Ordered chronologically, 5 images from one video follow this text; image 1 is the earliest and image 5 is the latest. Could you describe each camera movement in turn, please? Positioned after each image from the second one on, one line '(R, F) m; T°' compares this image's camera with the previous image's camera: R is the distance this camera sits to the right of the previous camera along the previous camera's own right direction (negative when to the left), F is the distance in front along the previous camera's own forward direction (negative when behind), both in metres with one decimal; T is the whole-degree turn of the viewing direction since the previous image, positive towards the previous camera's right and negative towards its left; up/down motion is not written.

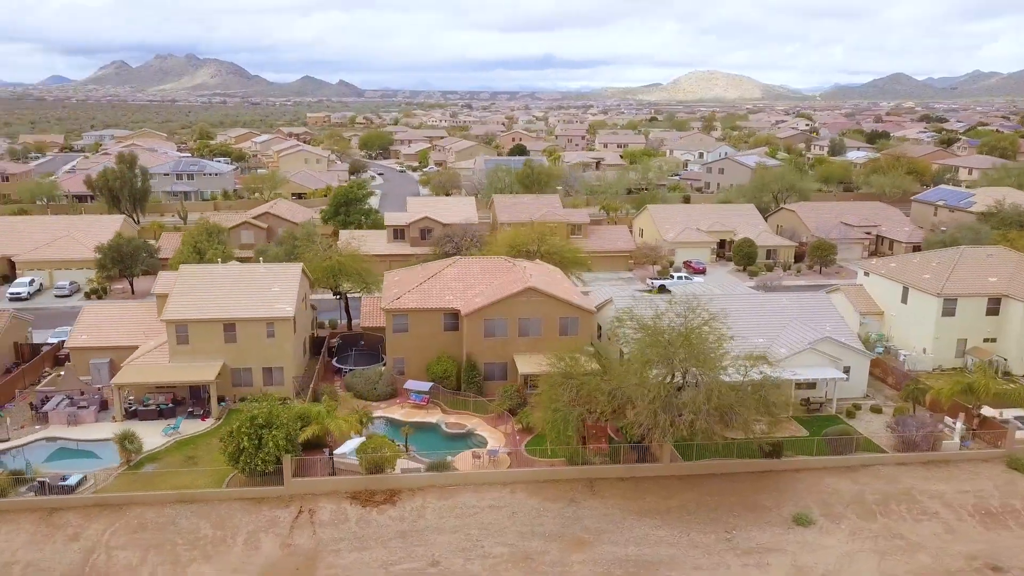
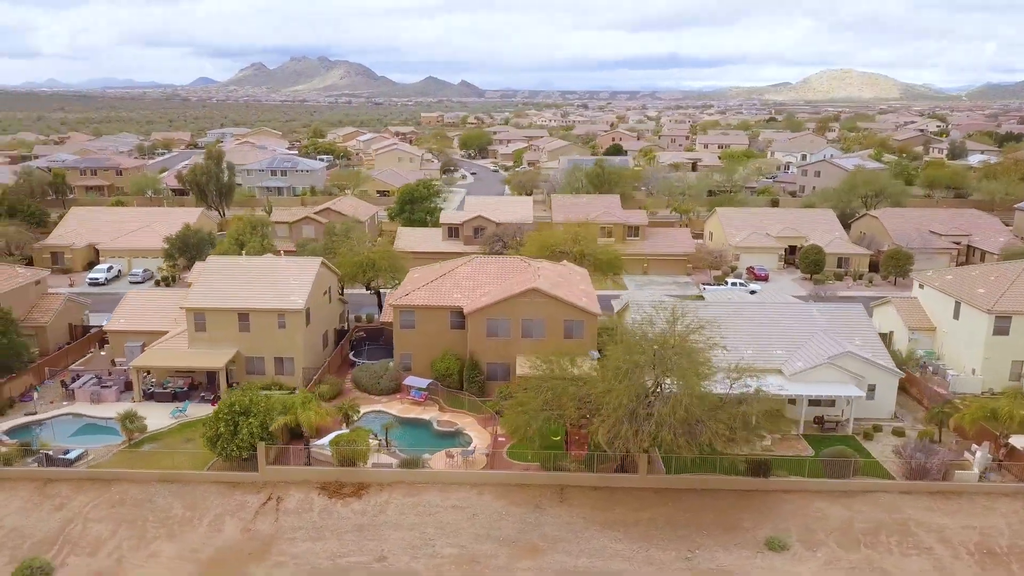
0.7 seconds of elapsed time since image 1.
(+4.5, +0.6) m; -8°
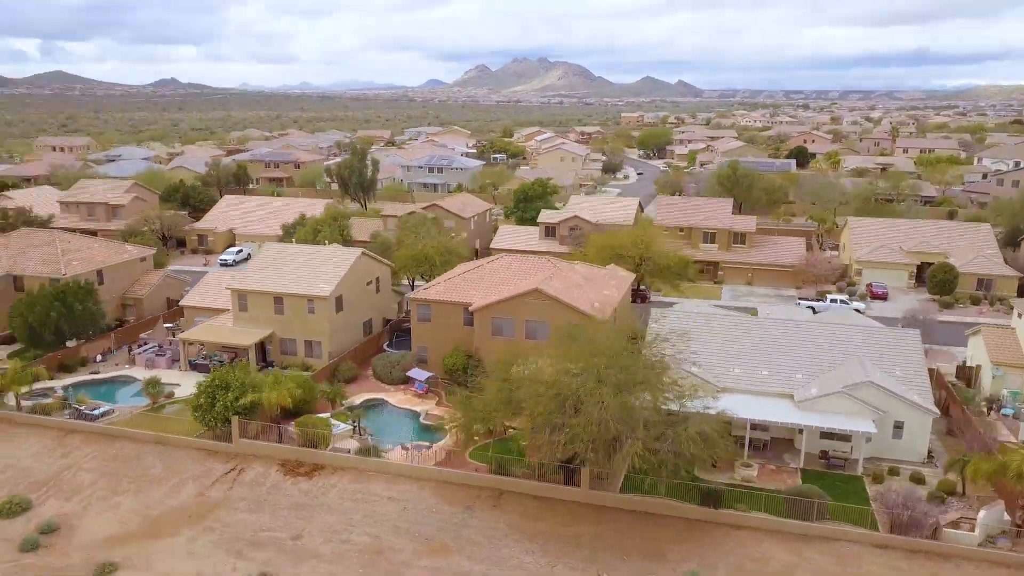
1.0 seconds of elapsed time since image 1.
(+8.1, +1.4) m; -14°
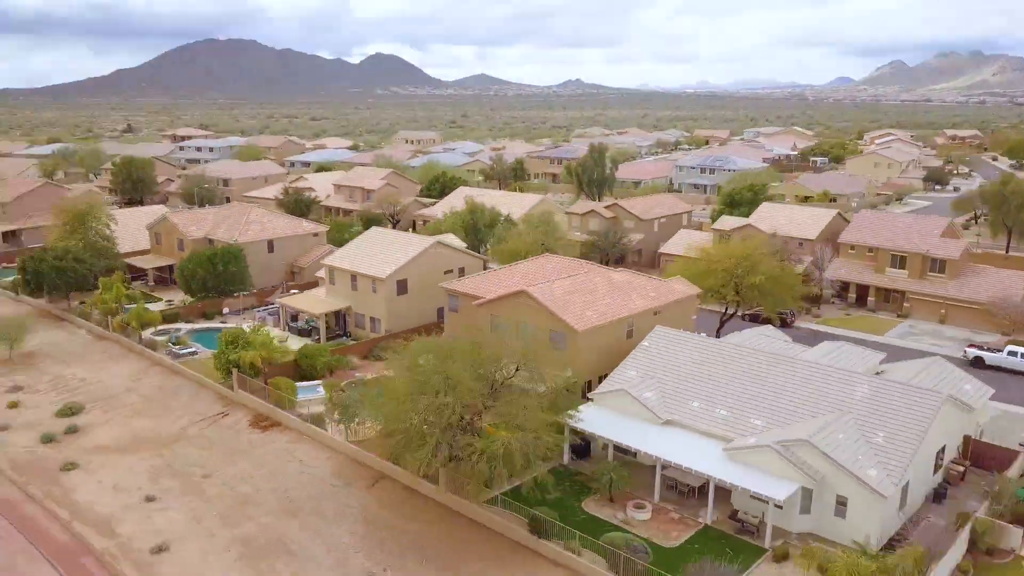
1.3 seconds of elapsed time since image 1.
(+14.6, +3.6) m; -26°
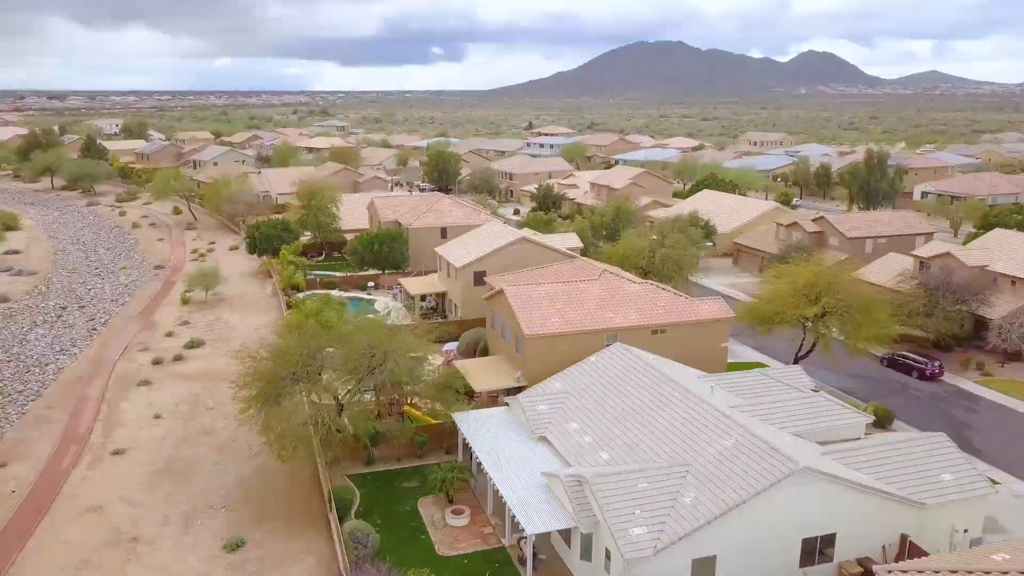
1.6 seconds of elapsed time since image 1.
(+15.9, +3.8) m; -28°
